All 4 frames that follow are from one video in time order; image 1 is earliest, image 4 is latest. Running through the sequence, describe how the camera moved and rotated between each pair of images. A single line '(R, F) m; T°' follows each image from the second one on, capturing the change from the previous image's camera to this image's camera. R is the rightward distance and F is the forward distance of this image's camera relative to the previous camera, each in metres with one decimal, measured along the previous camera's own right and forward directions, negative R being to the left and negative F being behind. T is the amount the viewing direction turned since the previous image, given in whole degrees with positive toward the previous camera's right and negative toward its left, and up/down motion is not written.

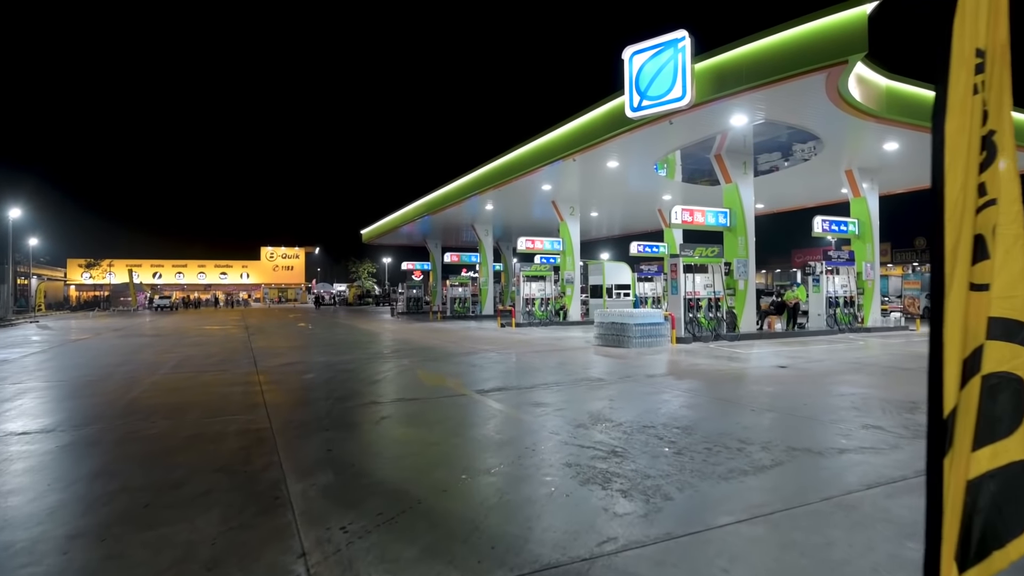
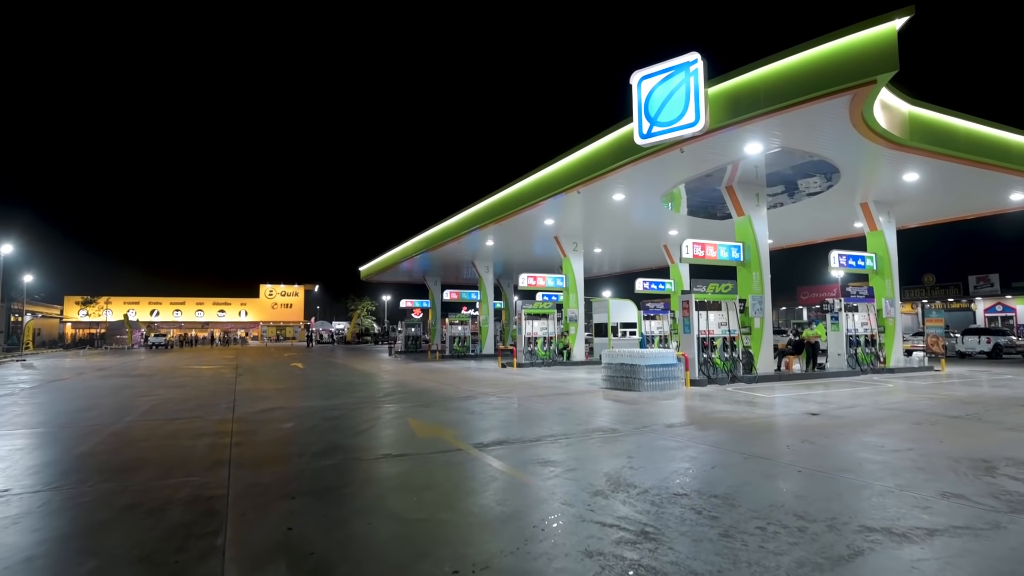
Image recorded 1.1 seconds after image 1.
(0.0, +0.8) m; 0°
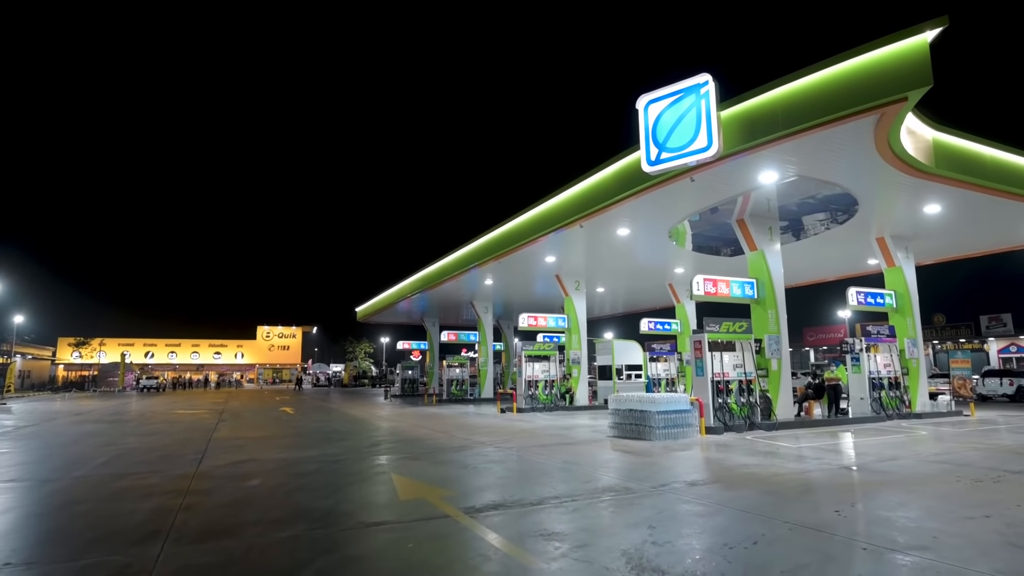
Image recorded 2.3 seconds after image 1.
(0.0, +0.8) m; 0°
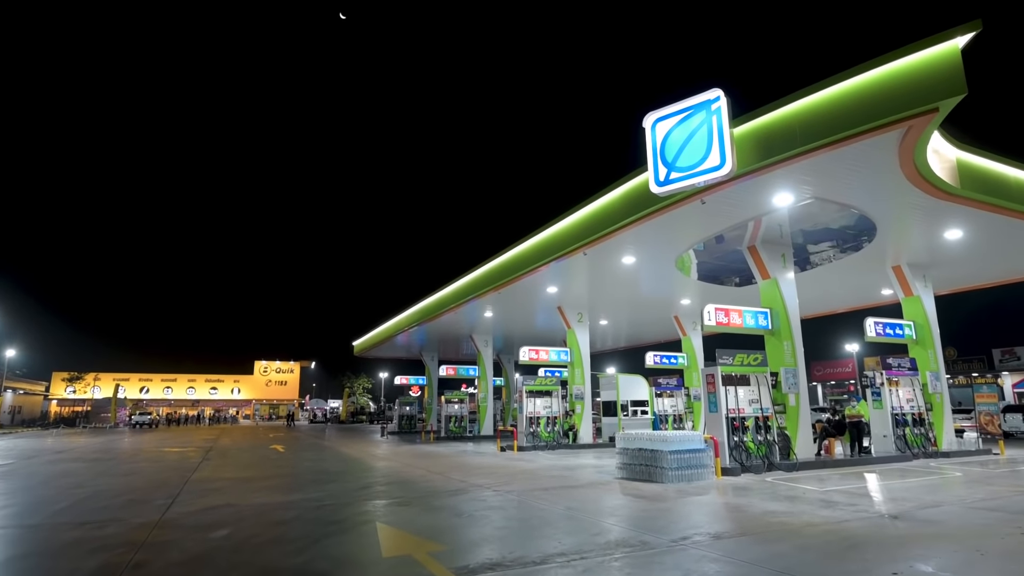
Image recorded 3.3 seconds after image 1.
(0.0, +0.6) m; 0°
